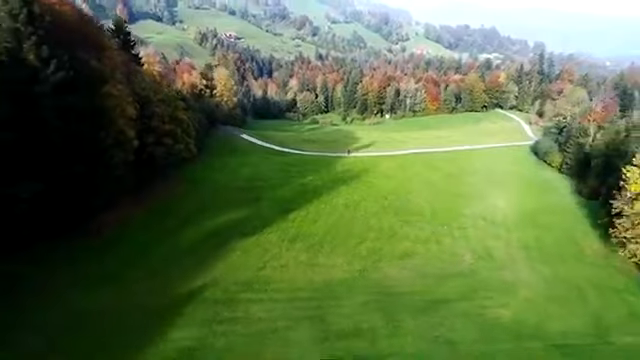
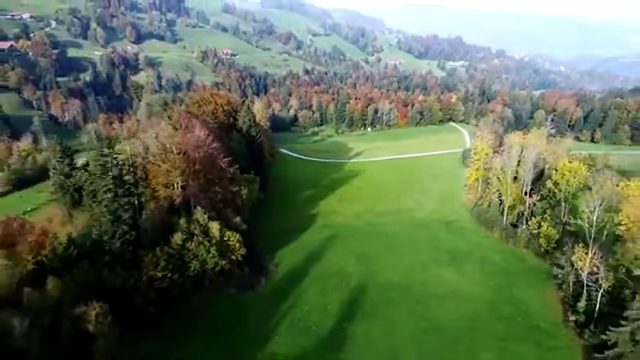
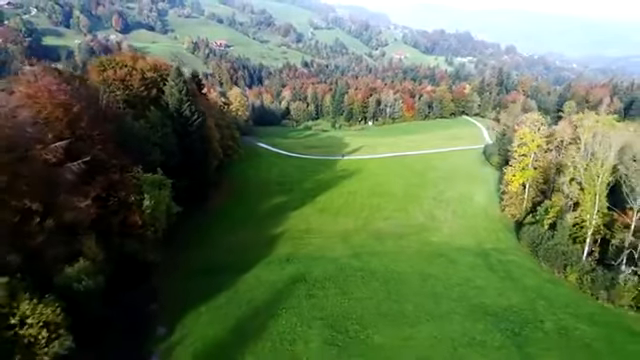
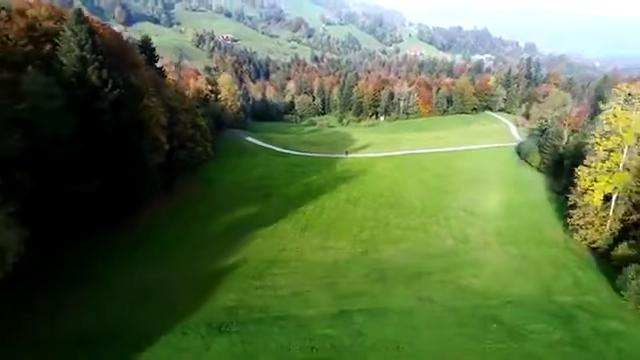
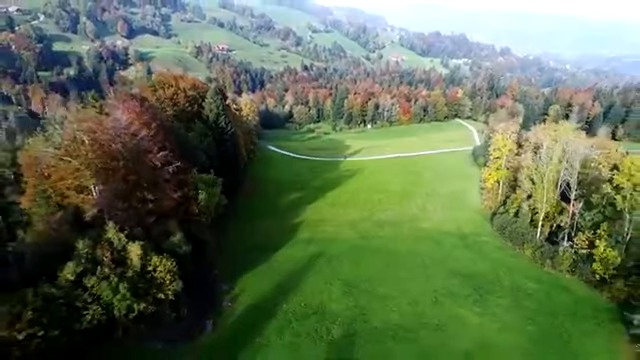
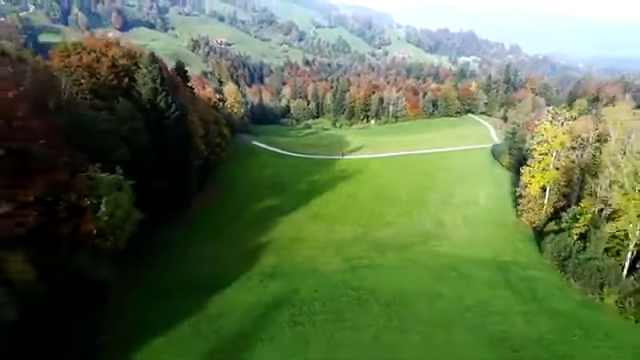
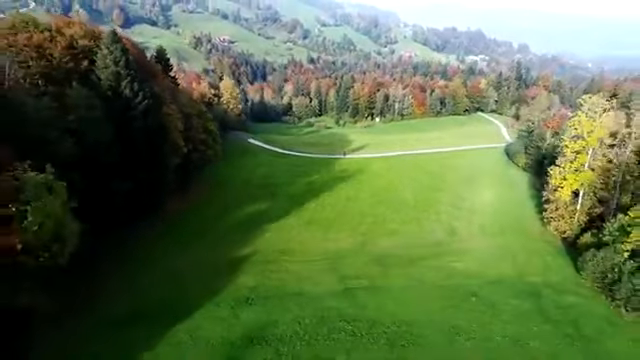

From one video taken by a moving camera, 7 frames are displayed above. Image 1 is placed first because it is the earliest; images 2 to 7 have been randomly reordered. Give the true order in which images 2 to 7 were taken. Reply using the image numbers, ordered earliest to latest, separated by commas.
4, 7, 6, 3, 5, 2
